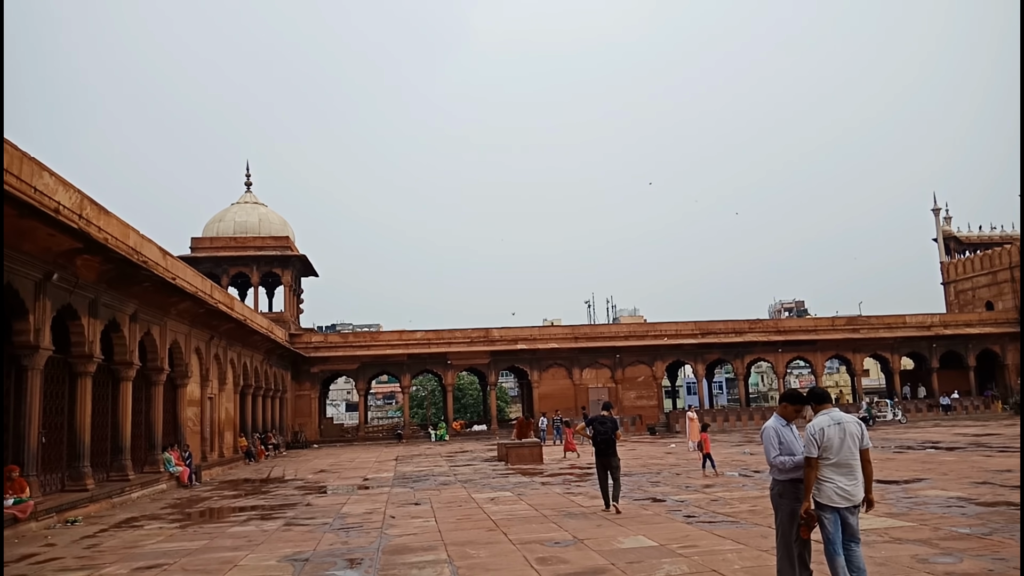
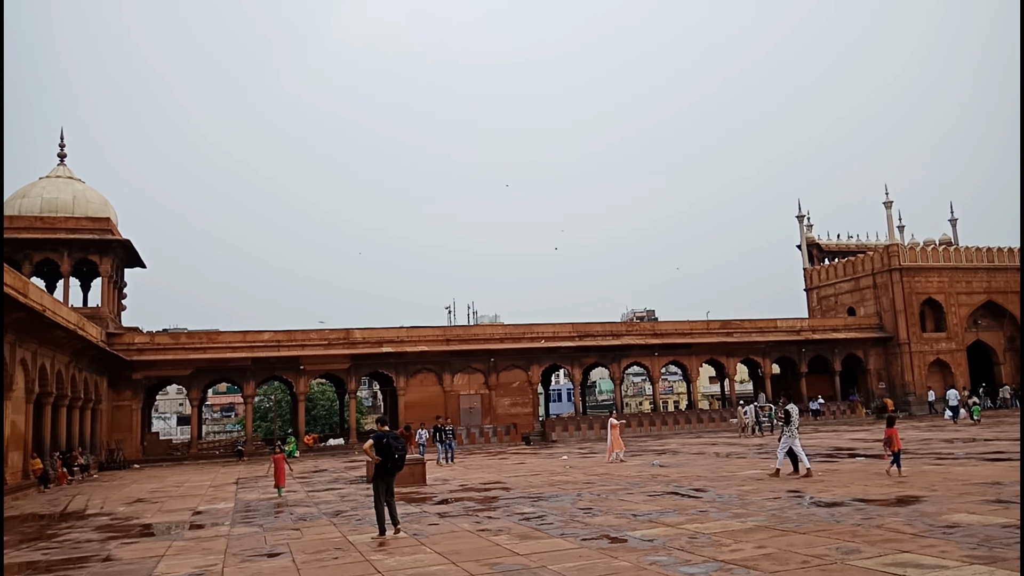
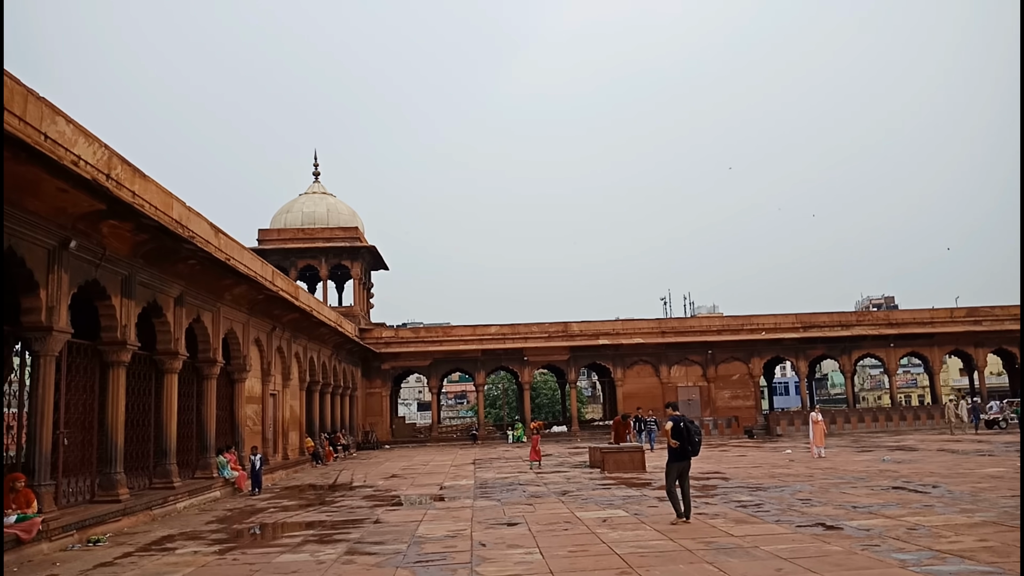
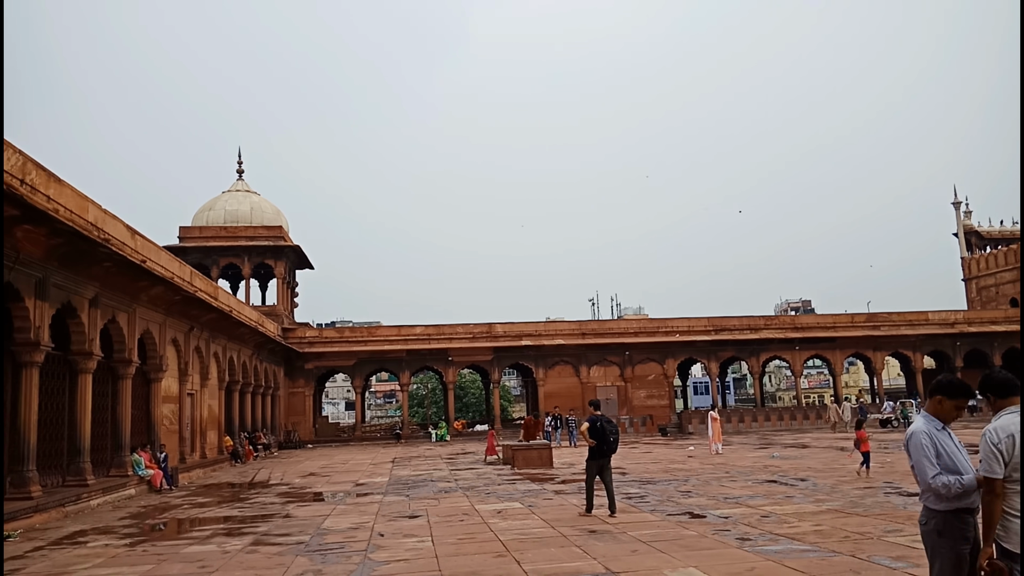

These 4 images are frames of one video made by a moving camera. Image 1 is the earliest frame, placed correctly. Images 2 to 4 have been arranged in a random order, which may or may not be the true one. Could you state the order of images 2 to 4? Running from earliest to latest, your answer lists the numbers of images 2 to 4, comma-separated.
4, 3, 2
